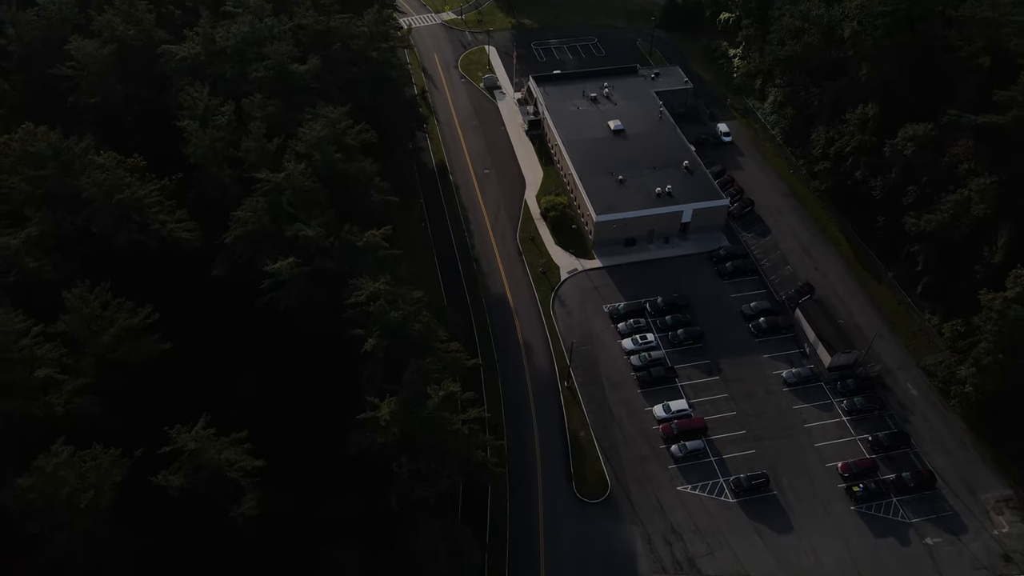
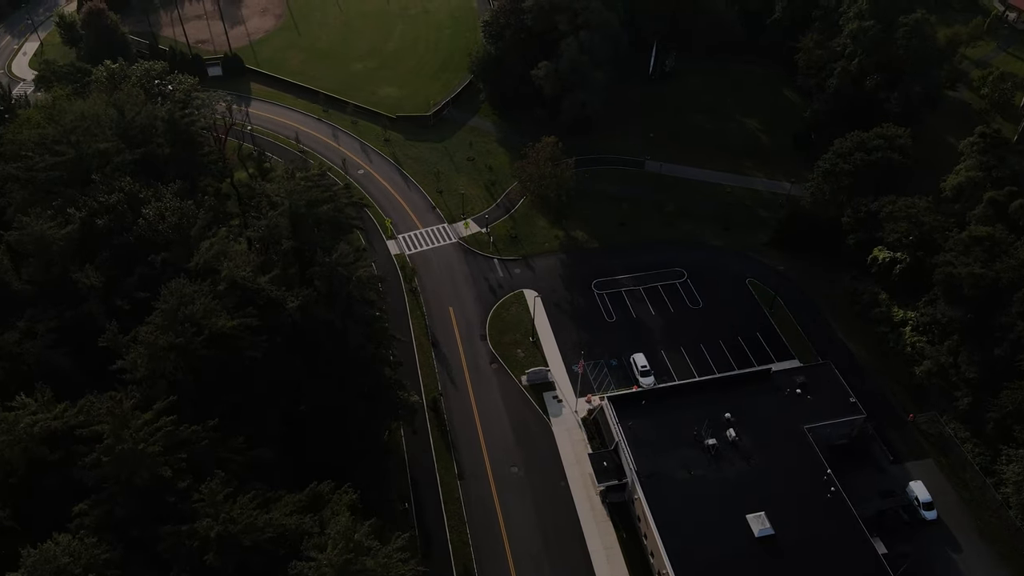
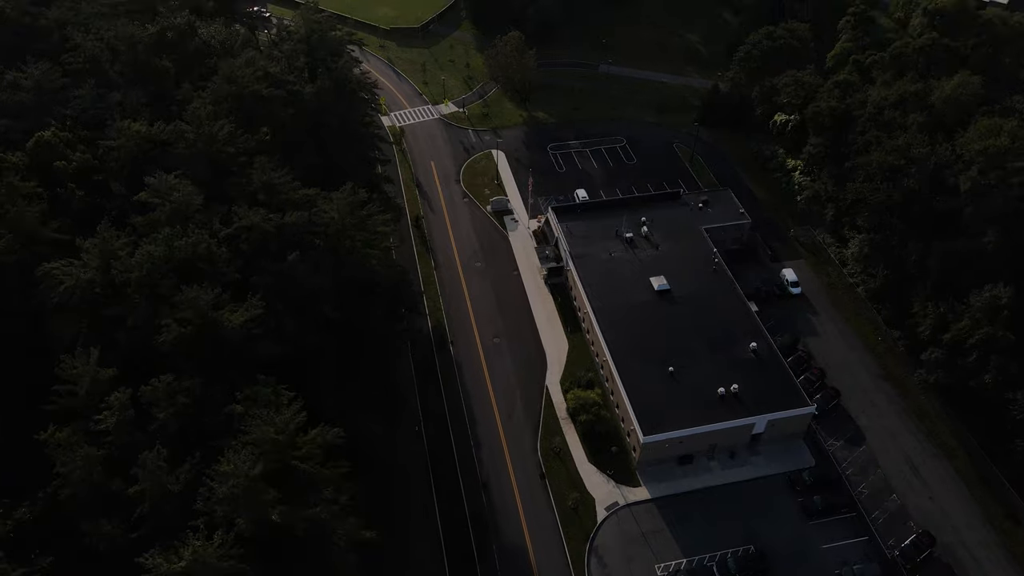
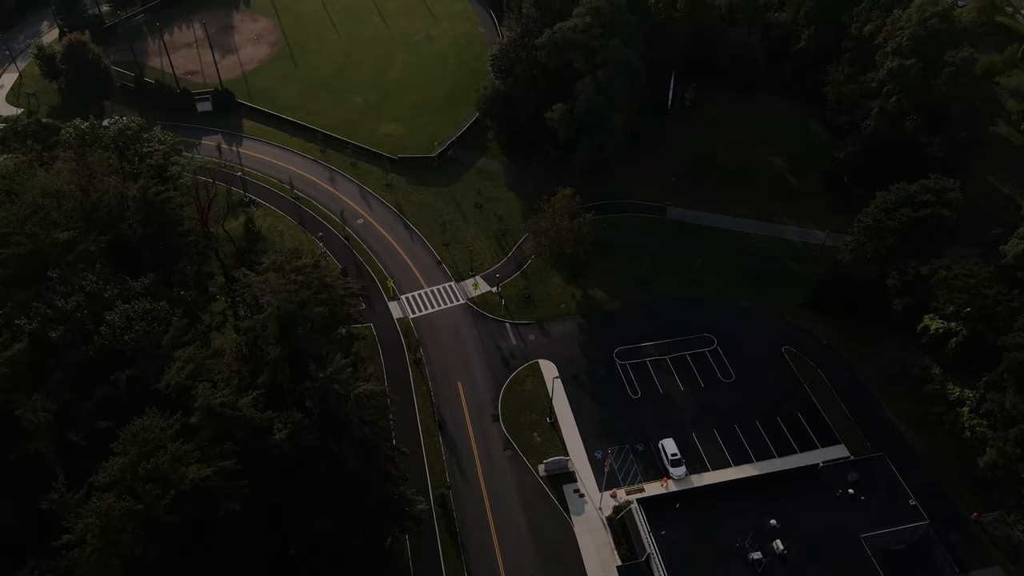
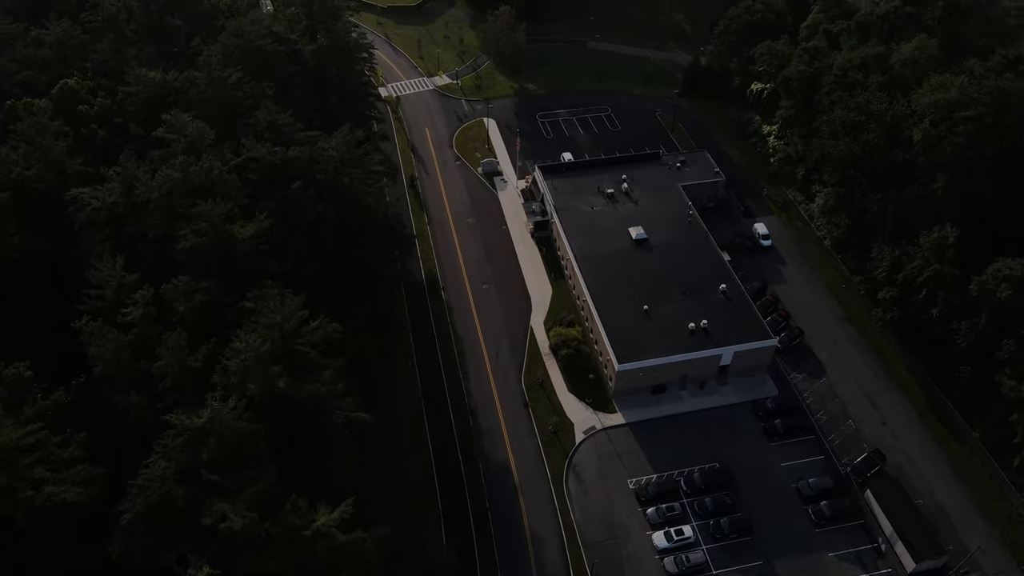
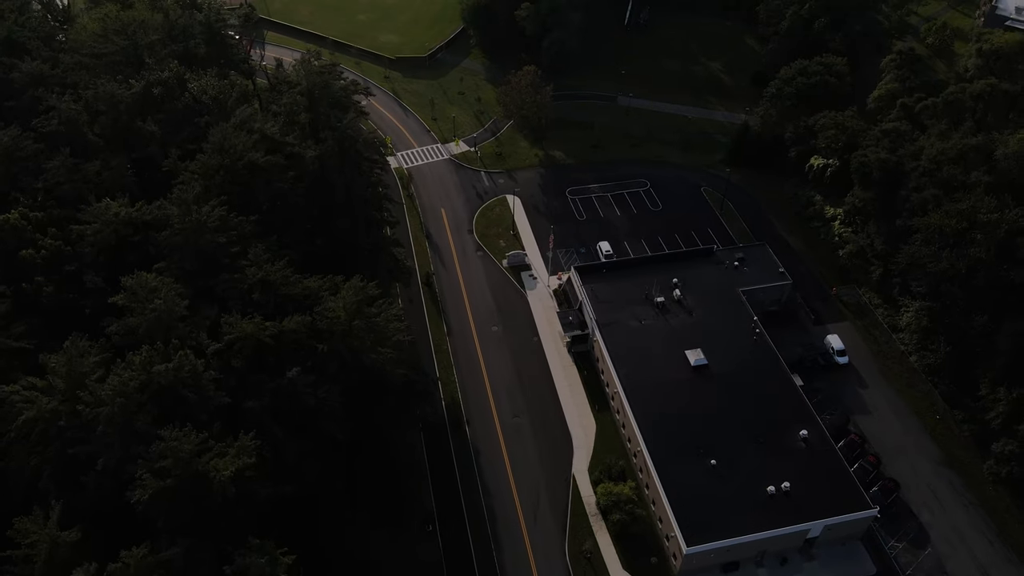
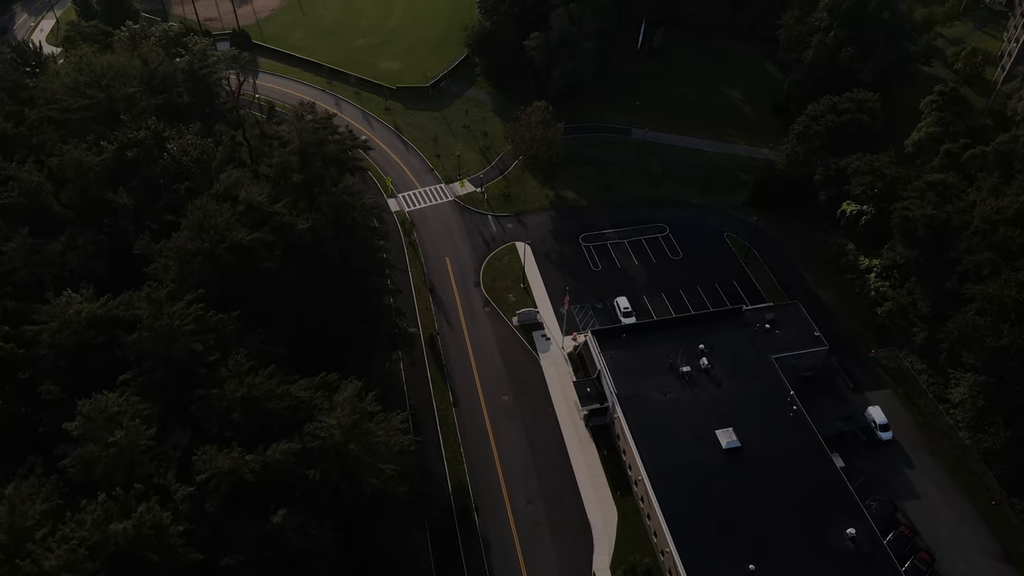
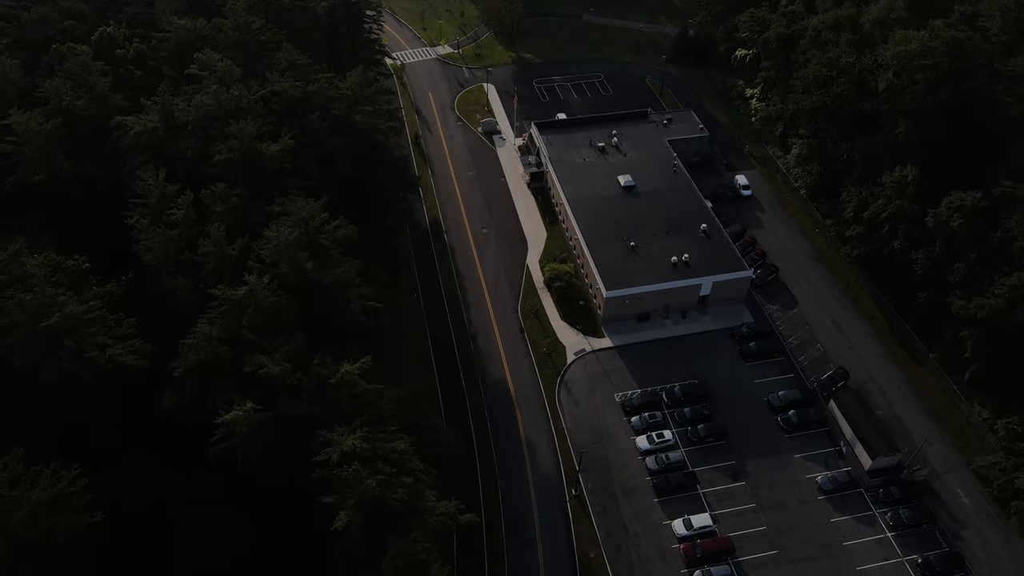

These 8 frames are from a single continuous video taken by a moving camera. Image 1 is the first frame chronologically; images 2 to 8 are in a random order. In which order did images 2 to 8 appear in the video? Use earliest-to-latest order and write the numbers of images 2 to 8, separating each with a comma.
8, 5, 3, 6, 7, 2, 4
